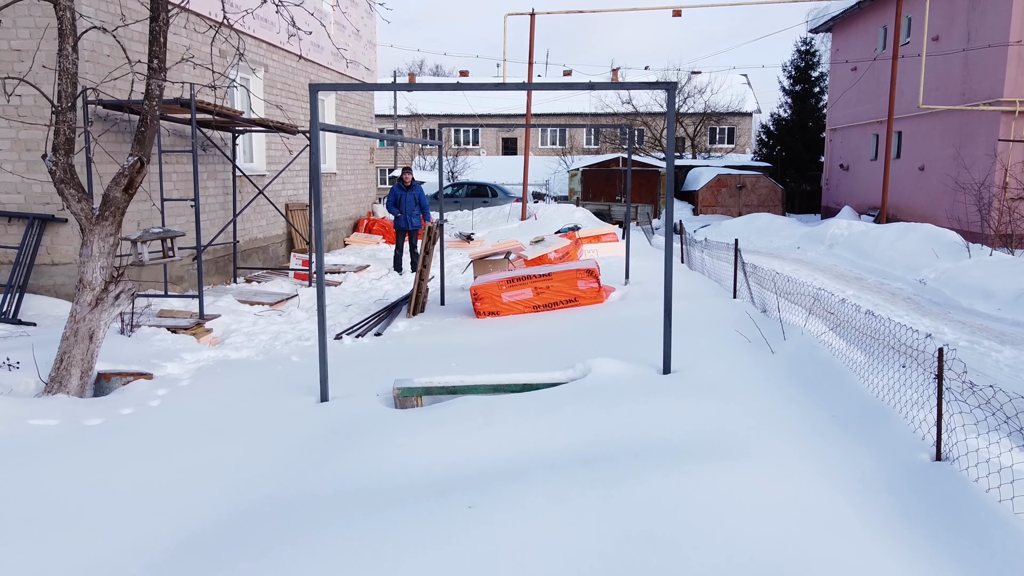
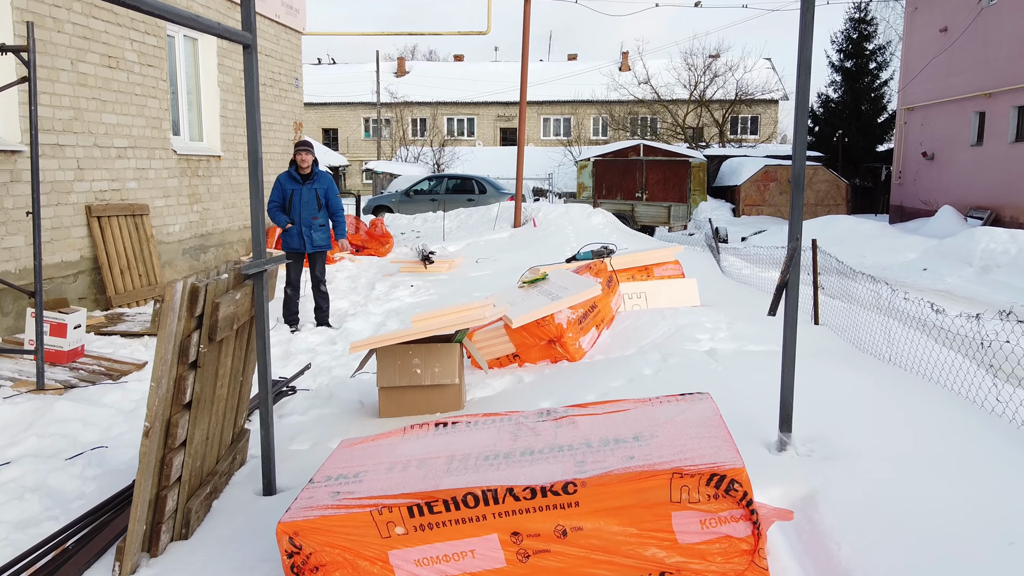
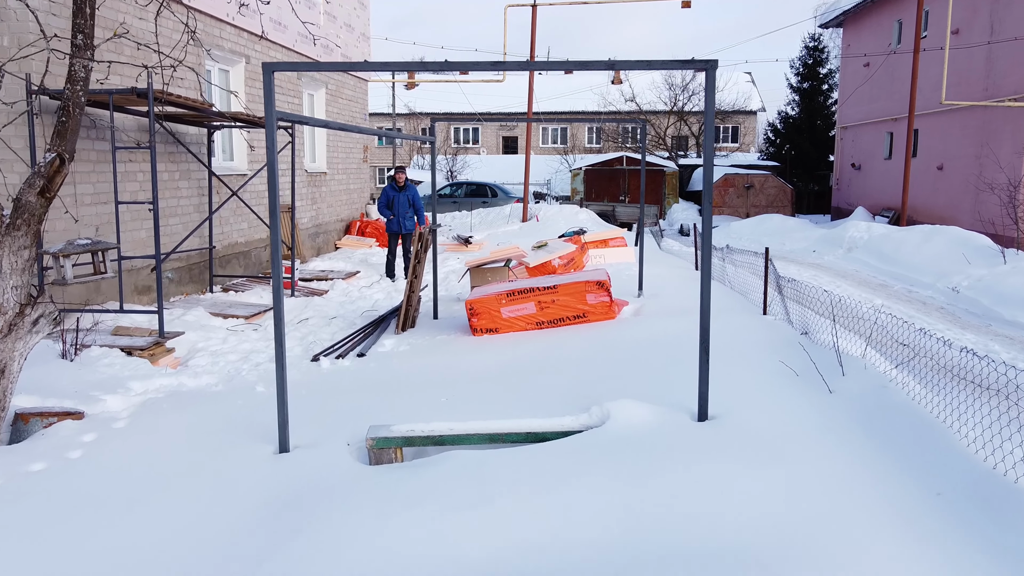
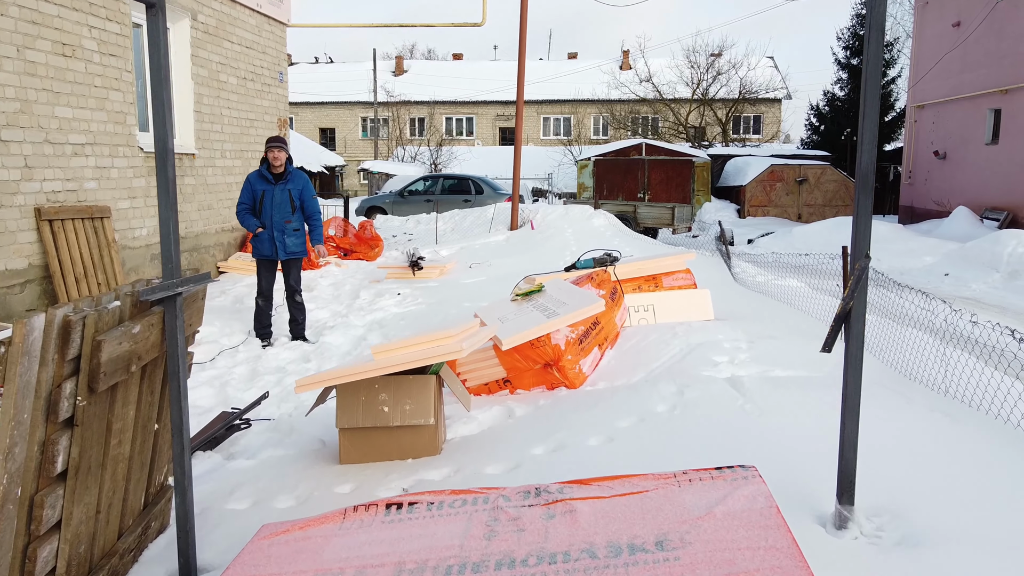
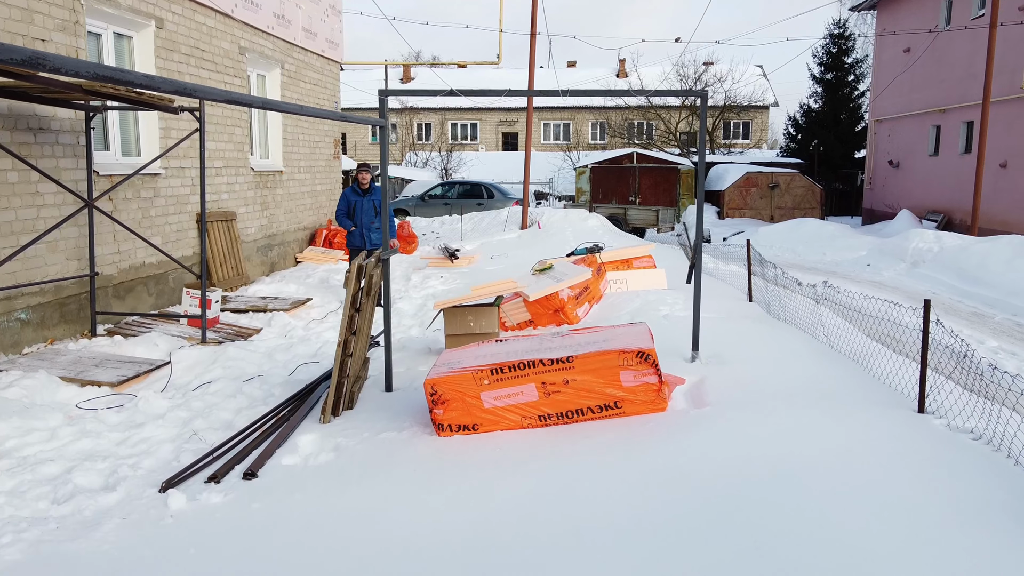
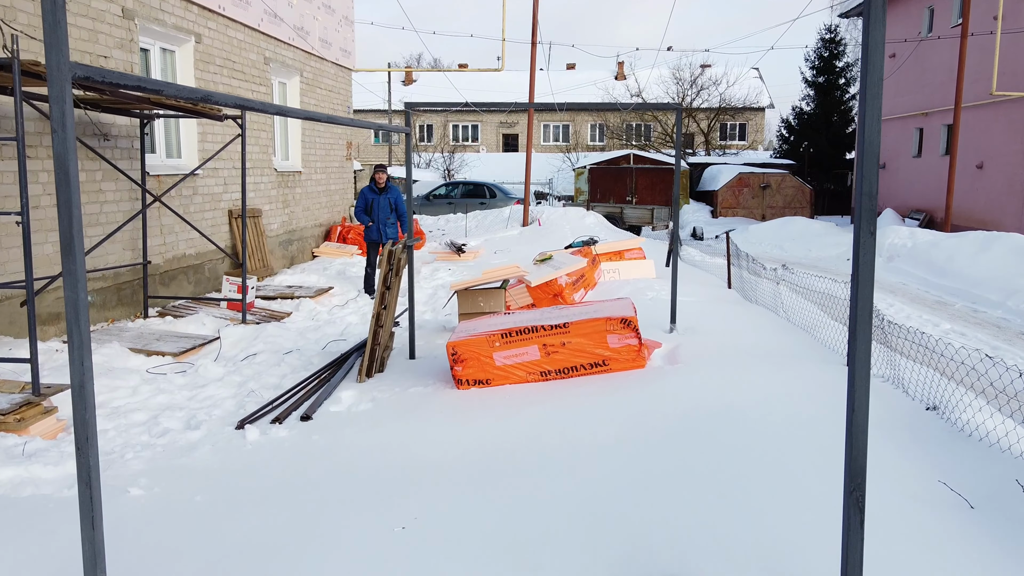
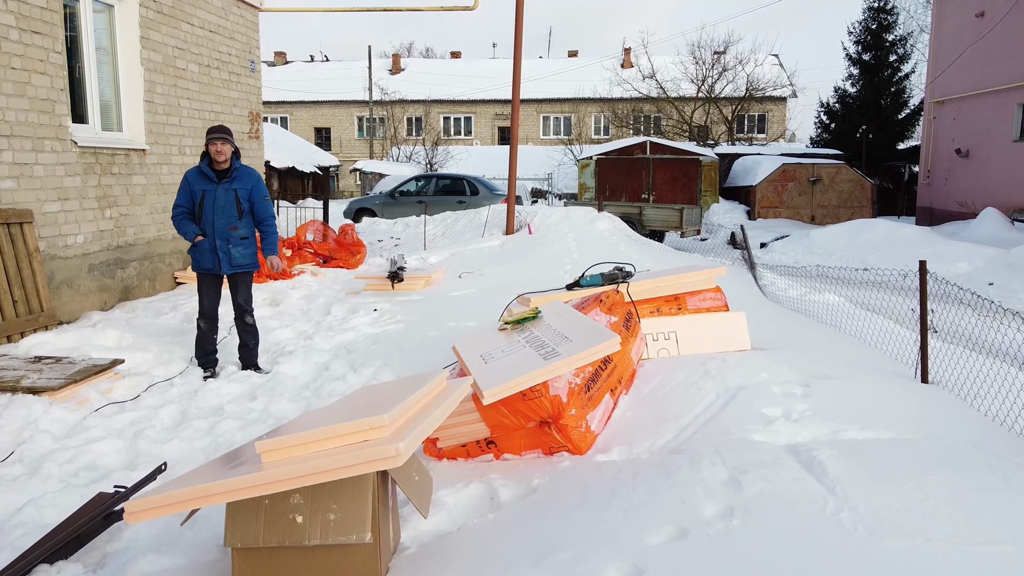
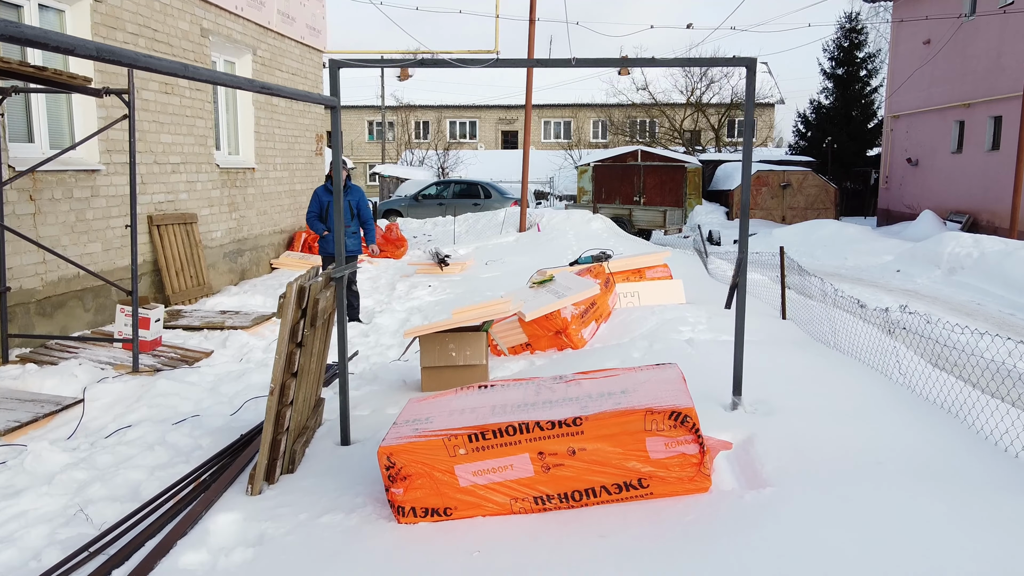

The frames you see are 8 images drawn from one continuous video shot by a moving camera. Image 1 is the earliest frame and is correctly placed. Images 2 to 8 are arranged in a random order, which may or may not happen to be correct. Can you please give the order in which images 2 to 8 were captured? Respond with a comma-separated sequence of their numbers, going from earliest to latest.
3, 6, 5, 8, 2, 4, 7
